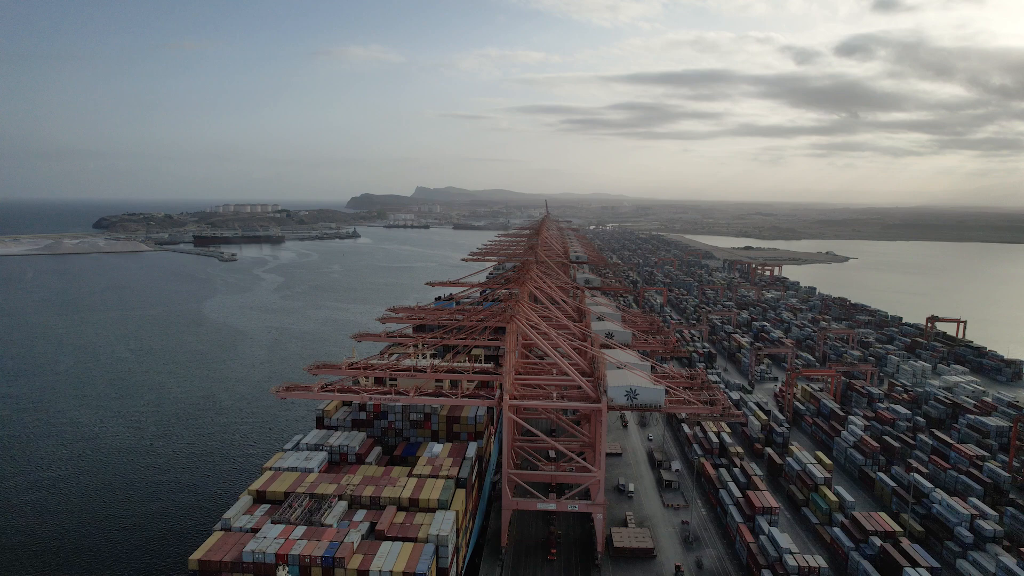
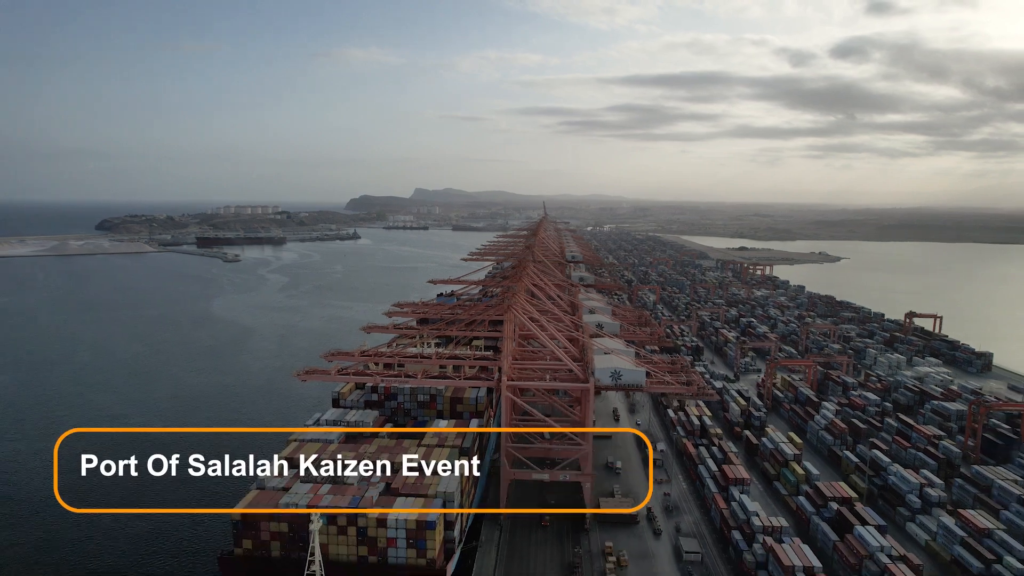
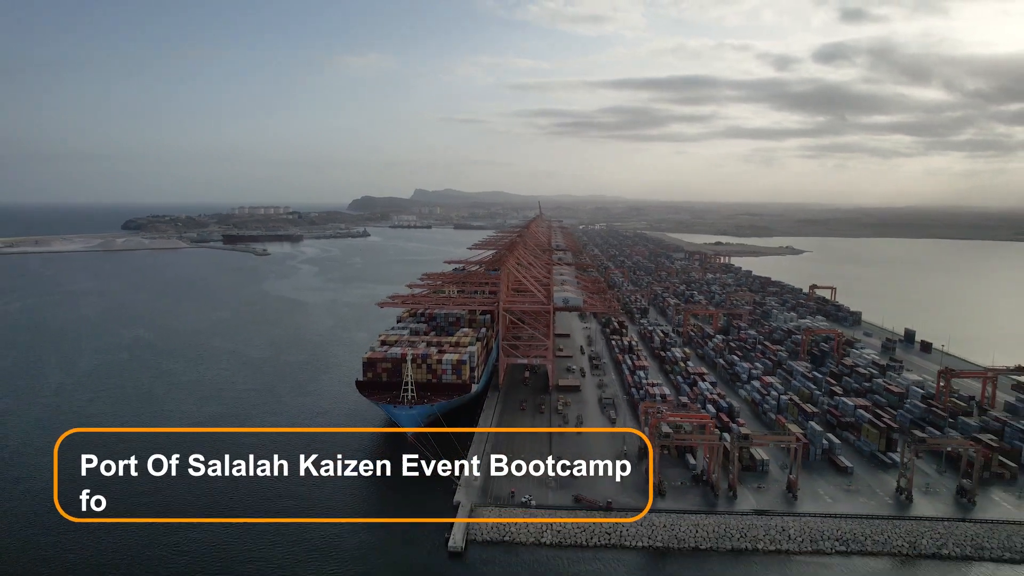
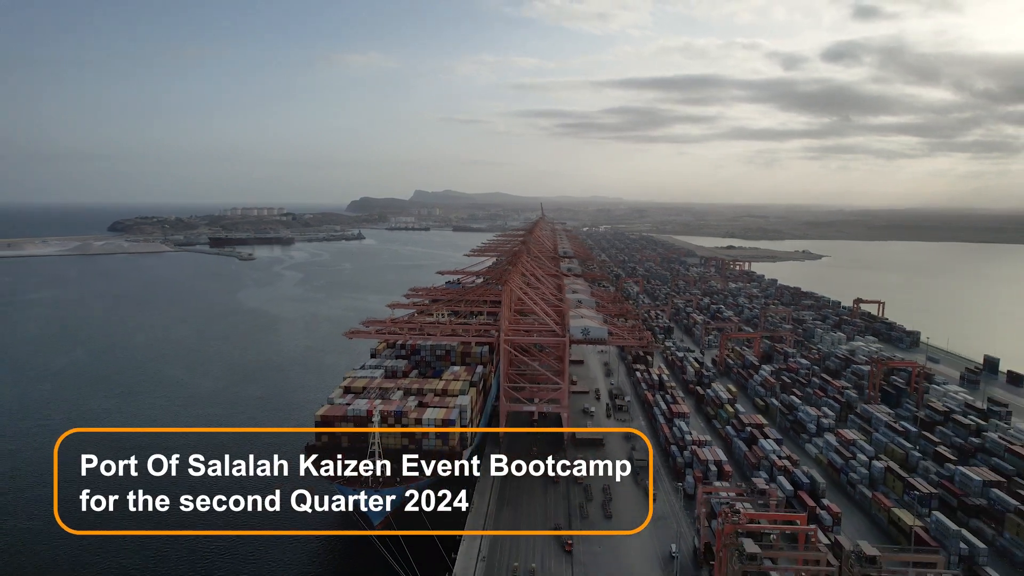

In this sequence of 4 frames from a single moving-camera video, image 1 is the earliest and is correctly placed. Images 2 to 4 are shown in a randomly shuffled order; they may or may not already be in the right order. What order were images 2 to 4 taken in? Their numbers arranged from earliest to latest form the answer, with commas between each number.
2, 4, 3
